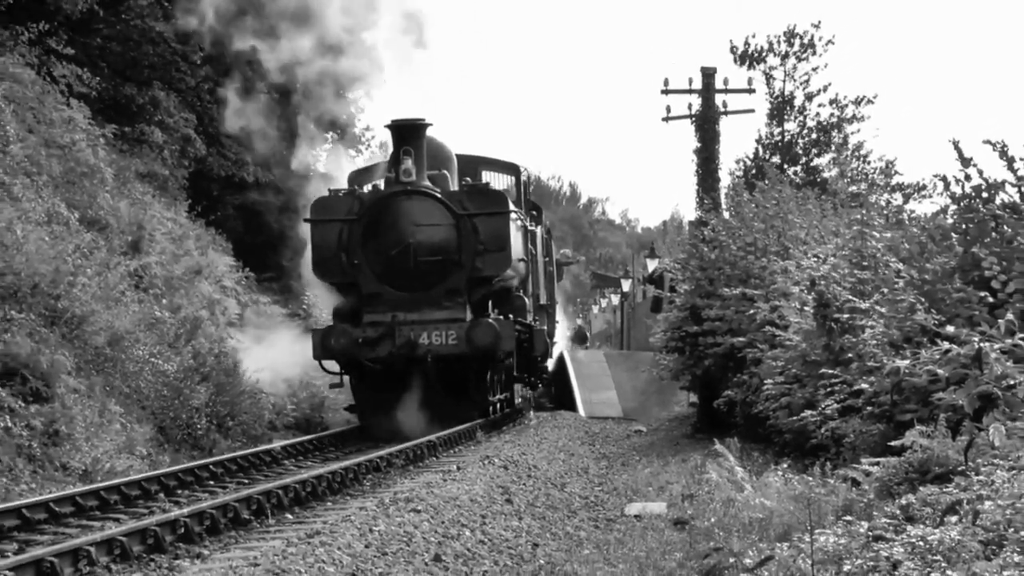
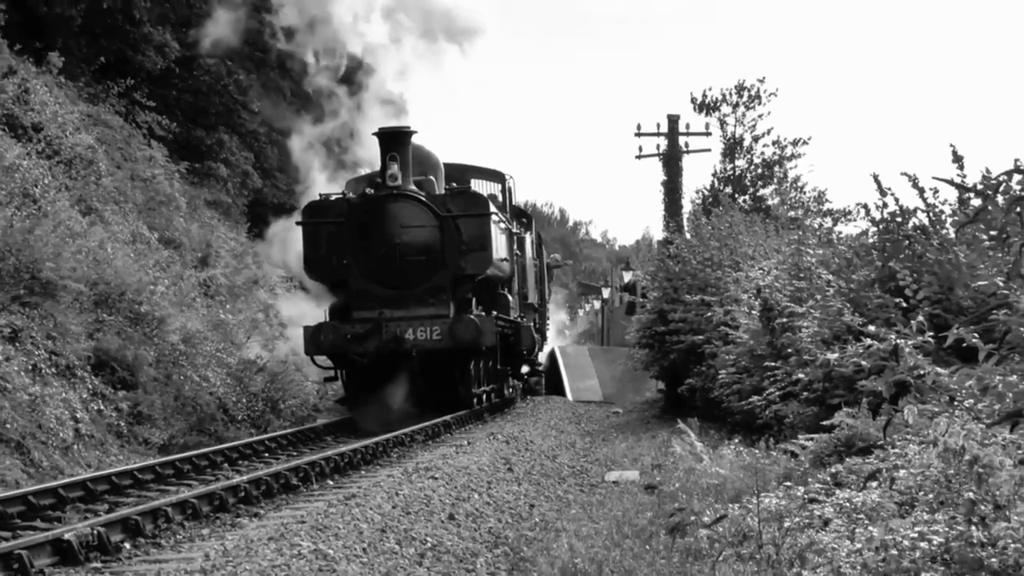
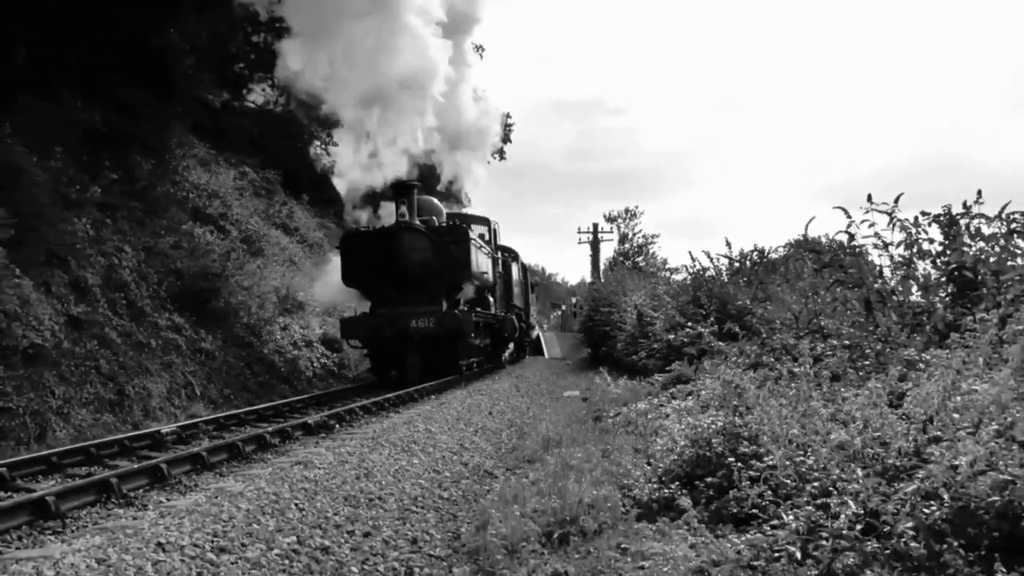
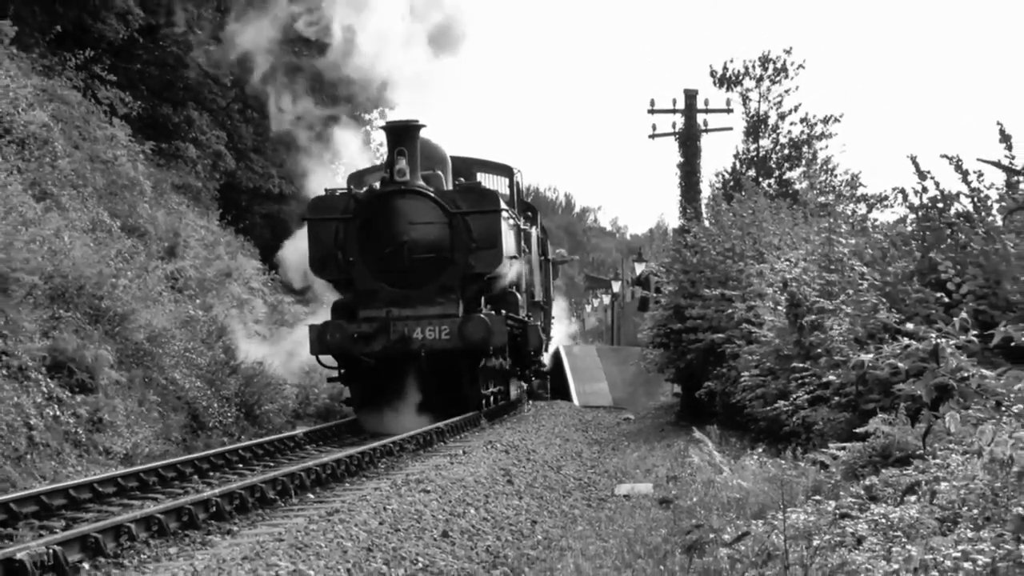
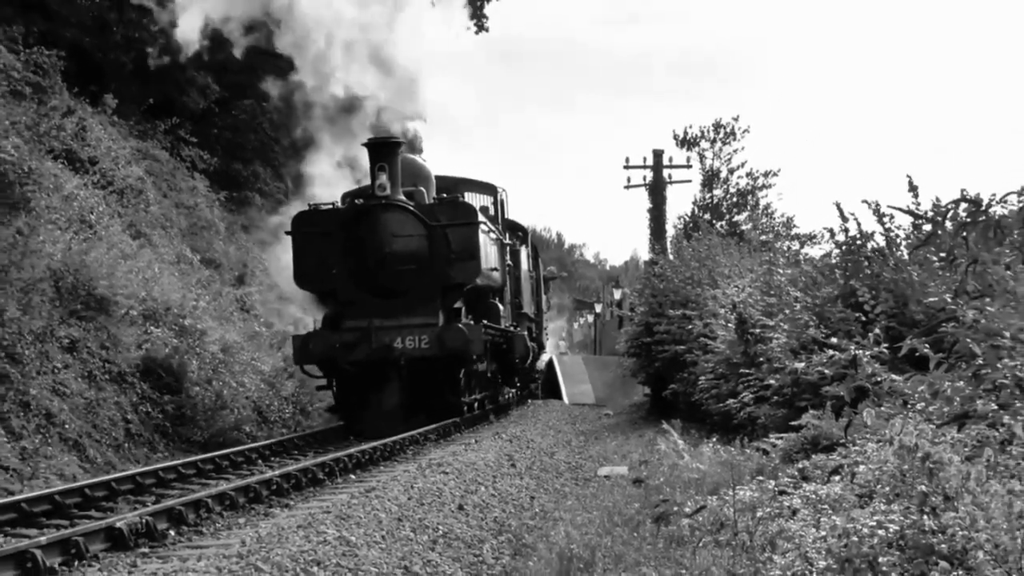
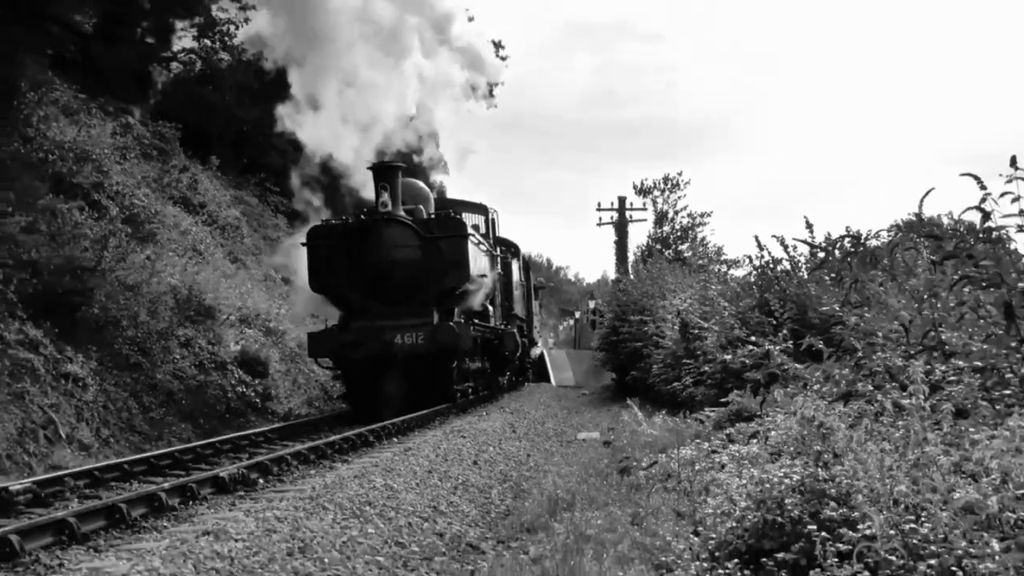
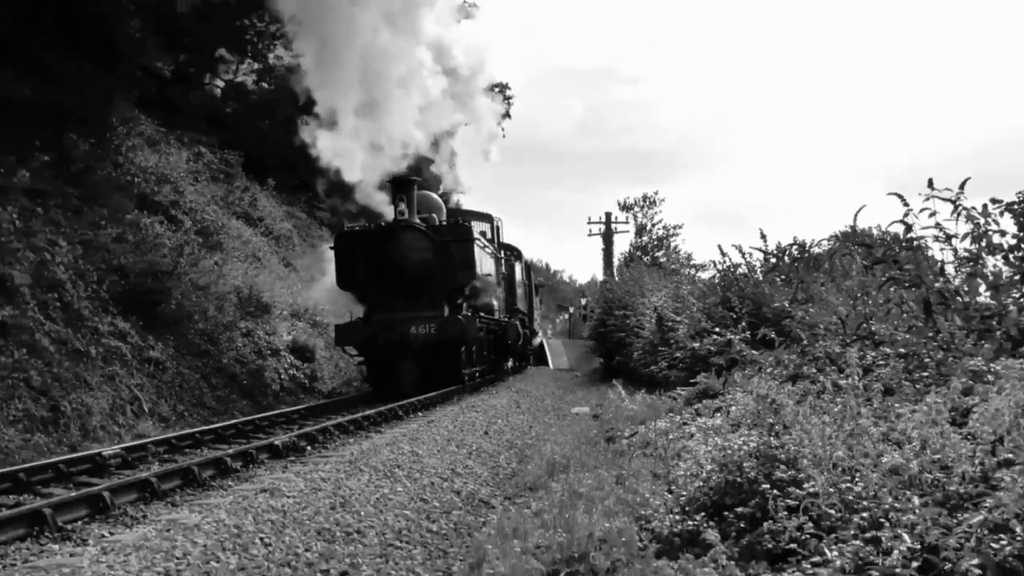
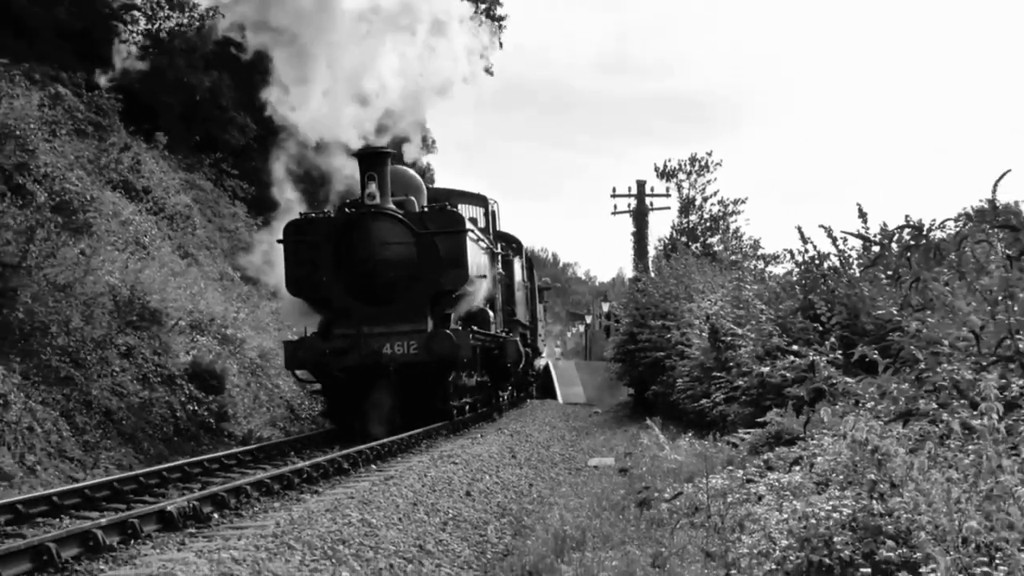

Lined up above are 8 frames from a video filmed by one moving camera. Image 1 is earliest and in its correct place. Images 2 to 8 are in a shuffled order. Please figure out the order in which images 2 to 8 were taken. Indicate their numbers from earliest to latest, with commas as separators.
4, 2, 5, 8, 6, 7, 3
